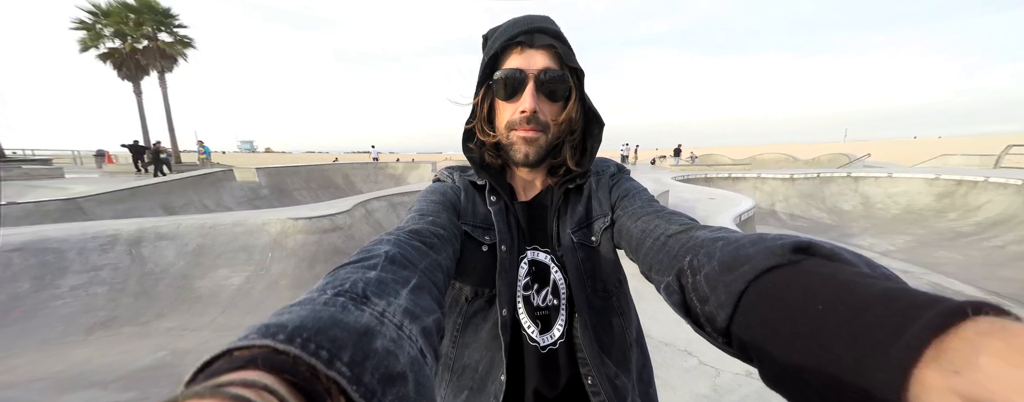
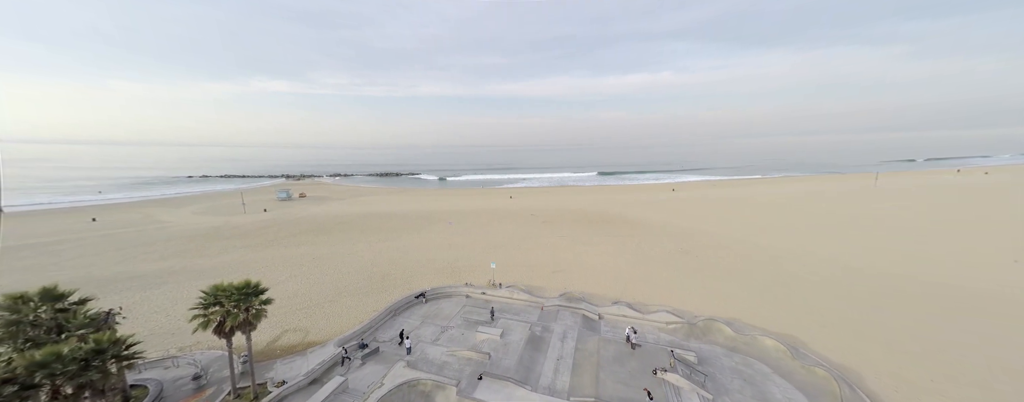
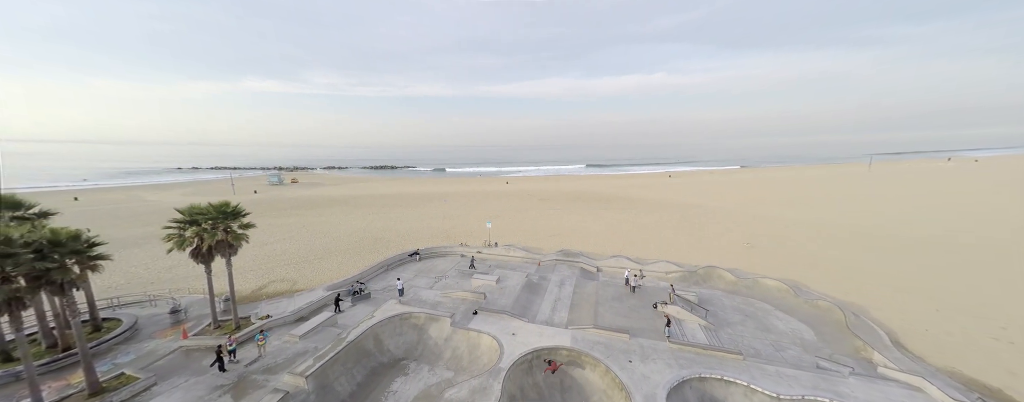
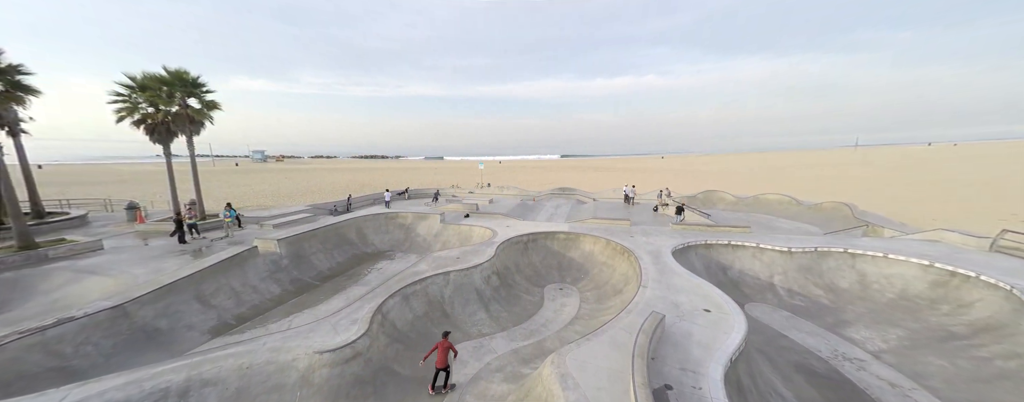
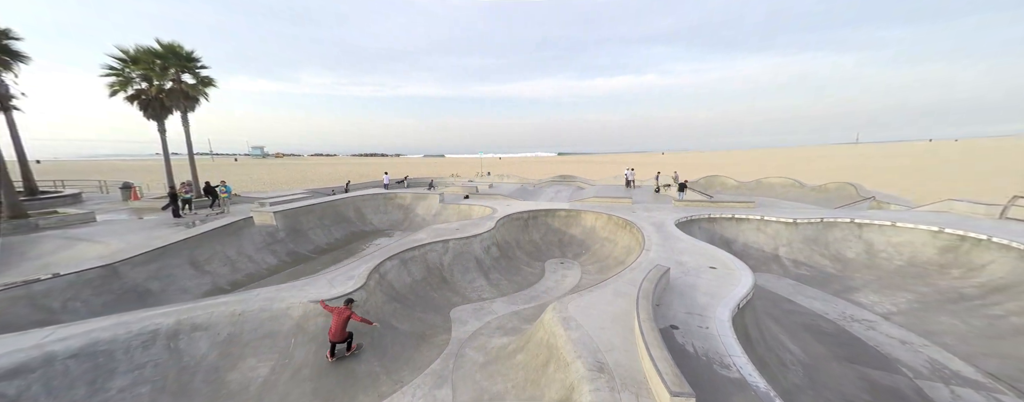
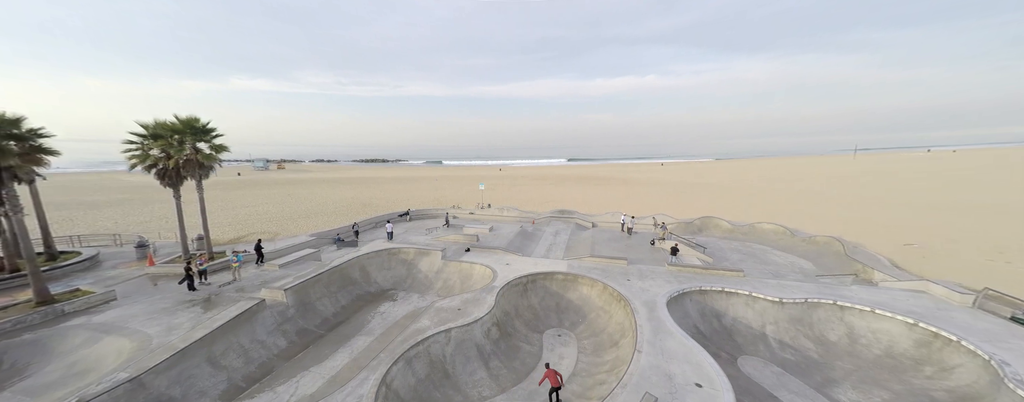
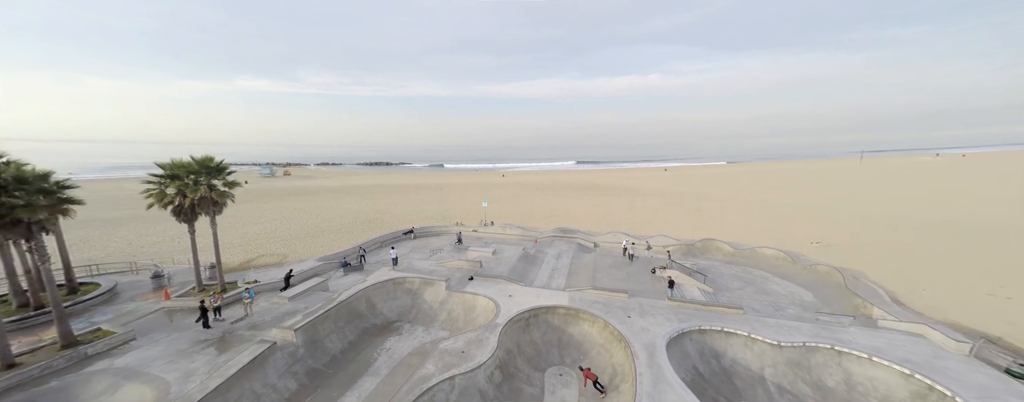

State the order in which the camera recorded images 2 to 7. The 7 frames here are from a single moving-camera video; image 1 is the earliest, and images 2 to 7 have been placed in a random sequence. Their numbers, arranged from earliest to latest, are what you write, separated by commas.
5, 4, 6, 7, 3, 2
